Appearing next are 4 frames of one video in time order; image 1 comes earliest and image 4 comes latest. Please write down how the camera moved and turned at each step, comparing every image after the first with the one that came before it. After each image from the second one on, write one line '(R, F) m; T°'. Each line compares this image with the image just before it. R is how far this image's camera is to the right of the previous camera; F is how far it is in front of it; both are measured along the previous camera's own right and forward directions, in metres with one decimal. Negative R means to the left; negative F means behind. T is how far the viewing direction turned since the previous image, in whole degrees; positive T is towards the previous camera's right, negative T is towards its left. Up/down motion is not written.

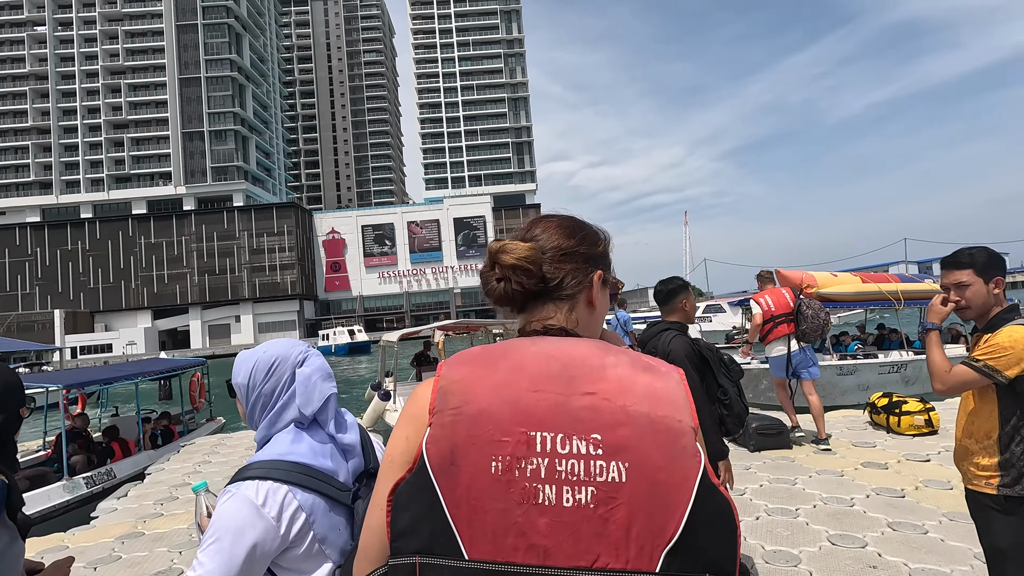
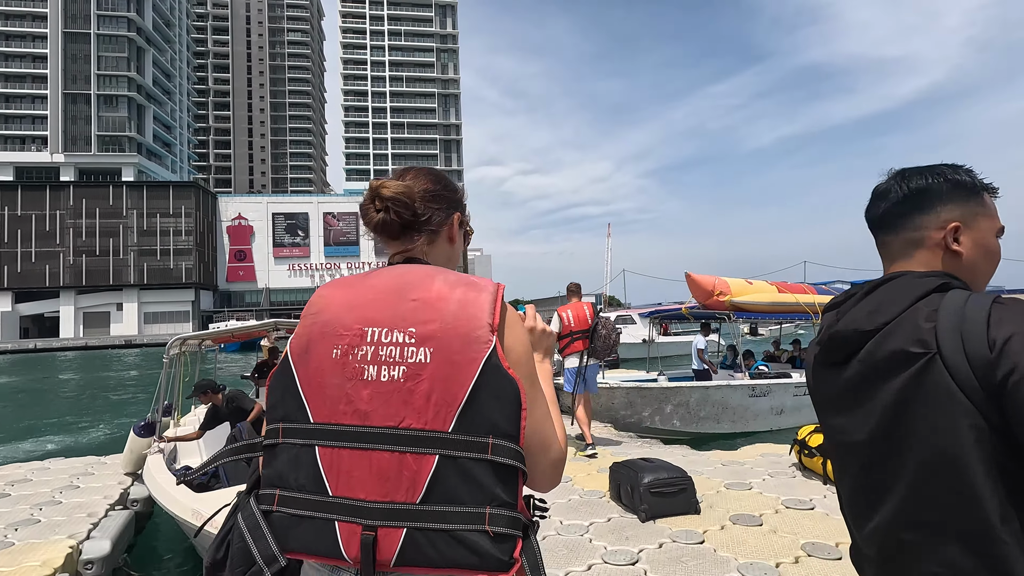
(+0.9, +1.8) m; +8°
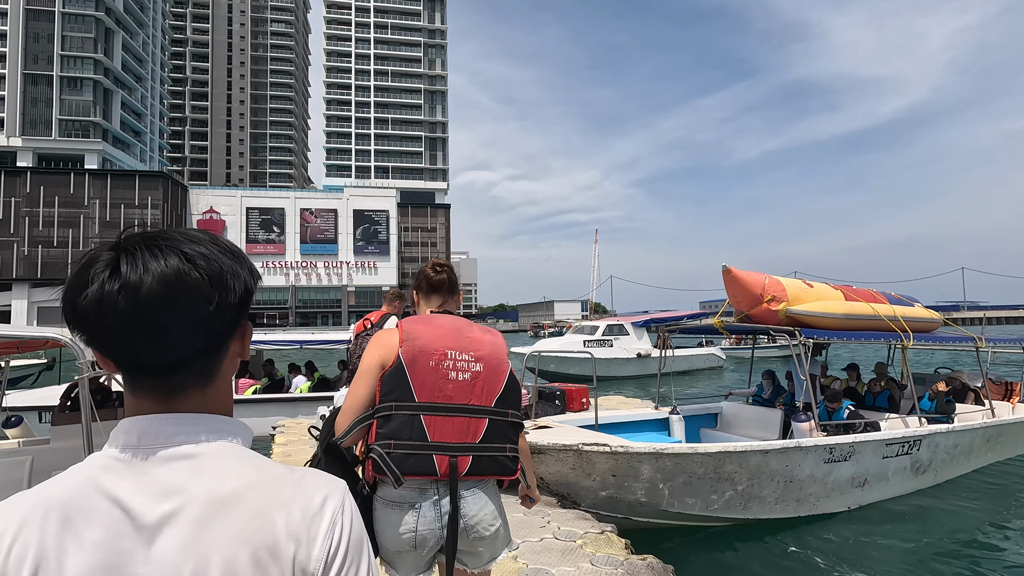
(+0.4, +3.0) m; +1°
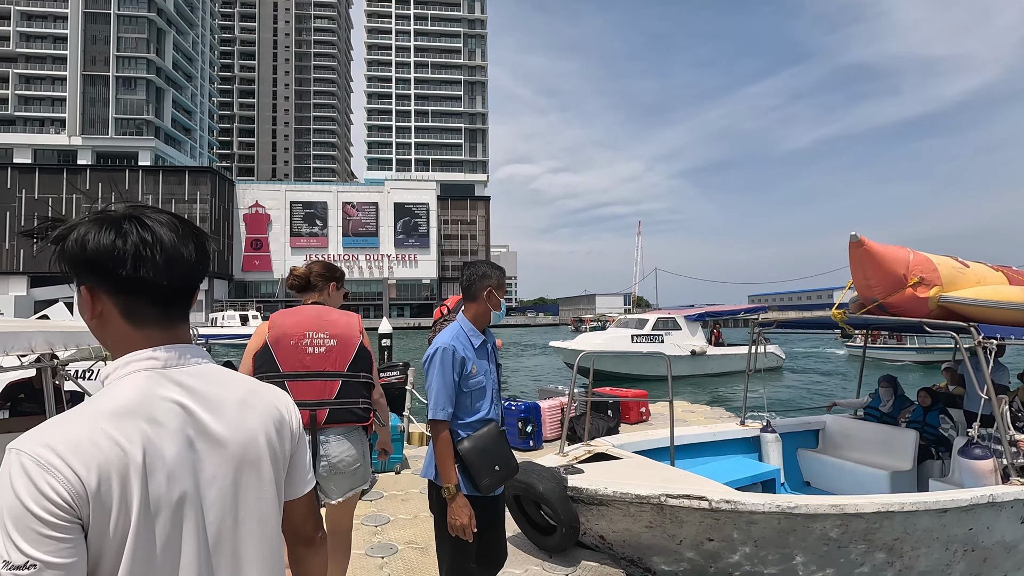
(0.0, +1.4) m; -4°
